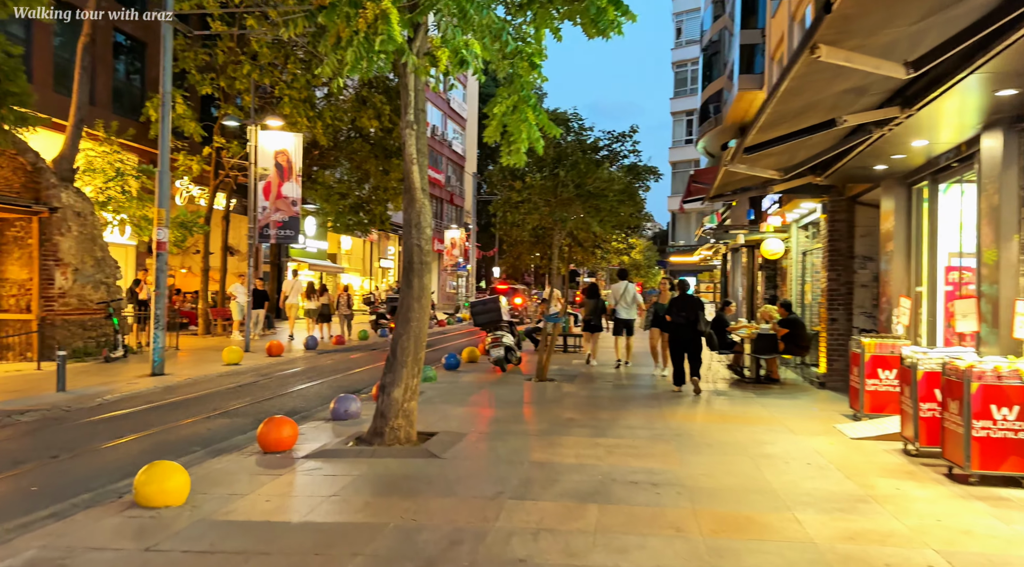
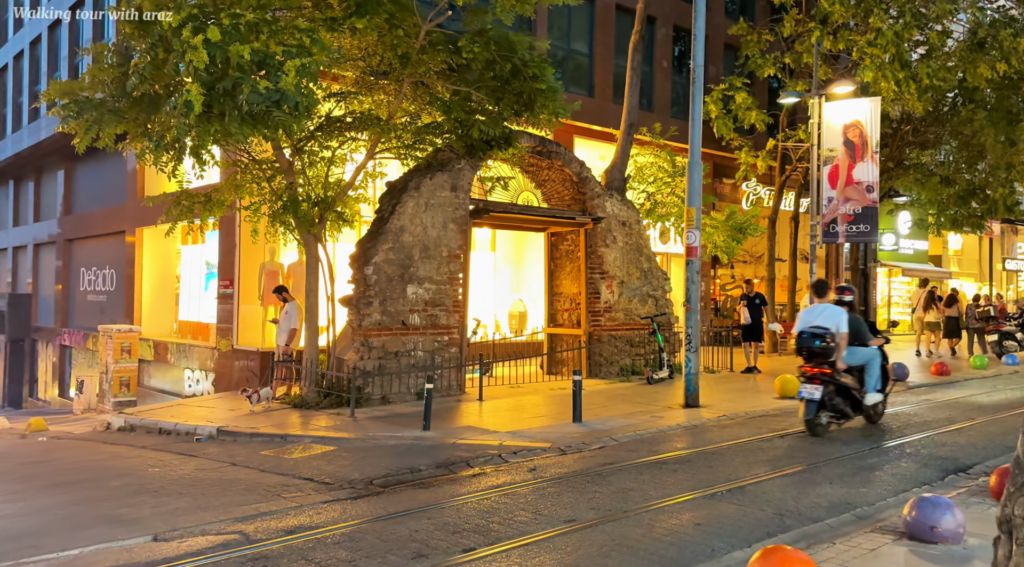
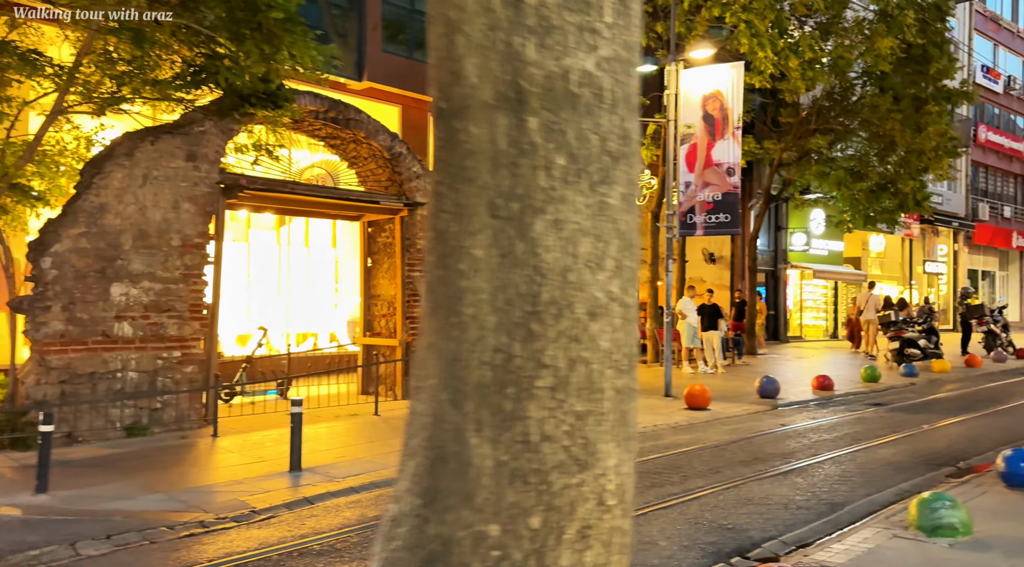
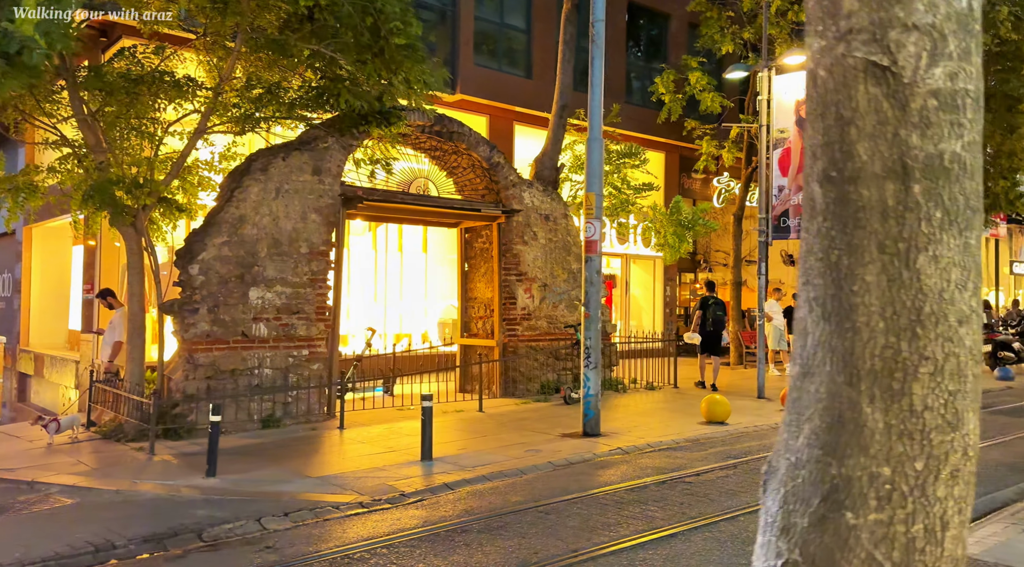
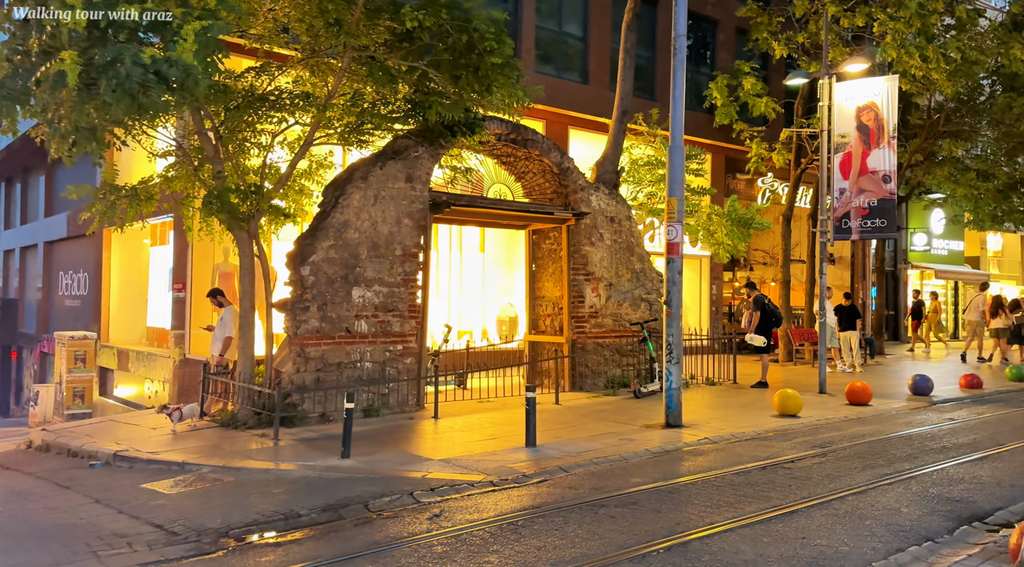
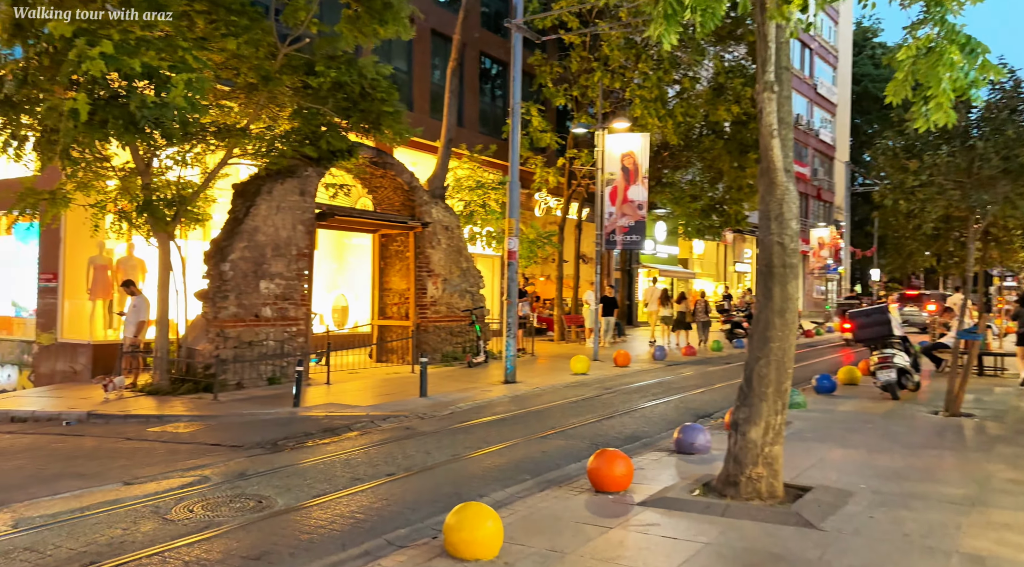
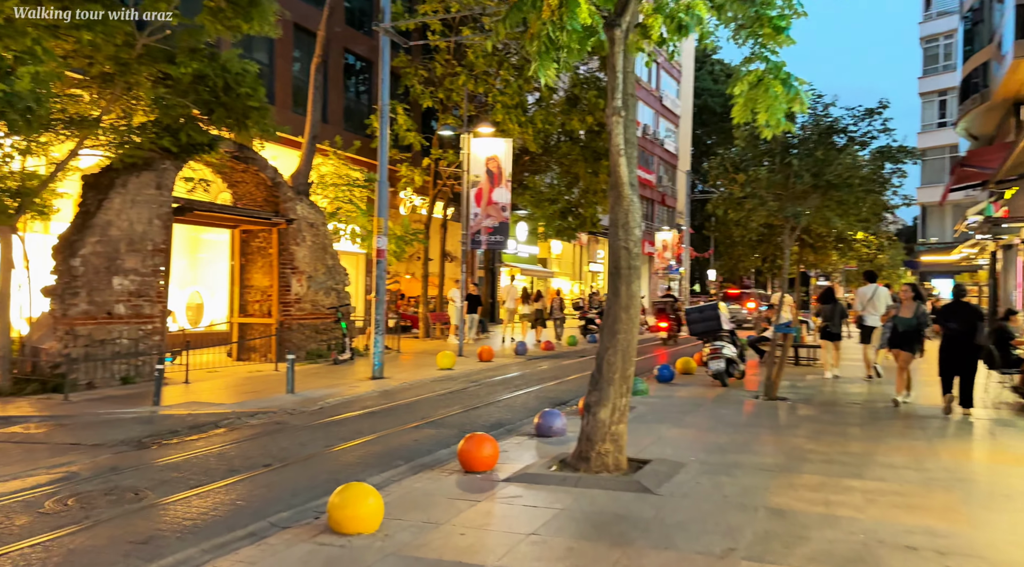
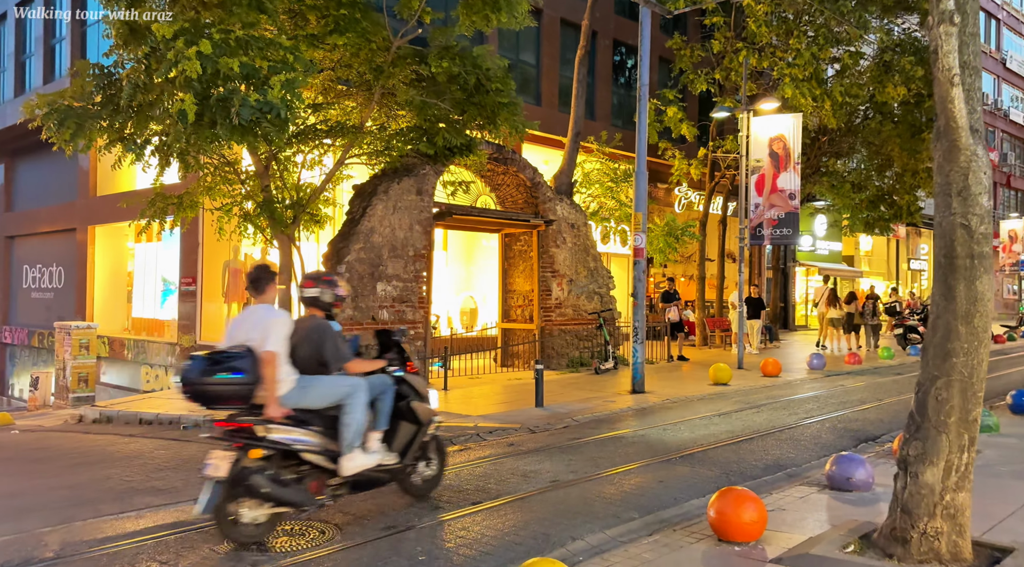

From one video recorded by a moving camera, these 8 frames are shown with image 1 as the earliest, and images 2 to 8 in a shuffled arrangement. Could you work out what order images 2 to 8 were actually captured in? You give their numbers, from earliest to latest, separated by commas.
7, 6, 8, 2, 5, 4, 3
